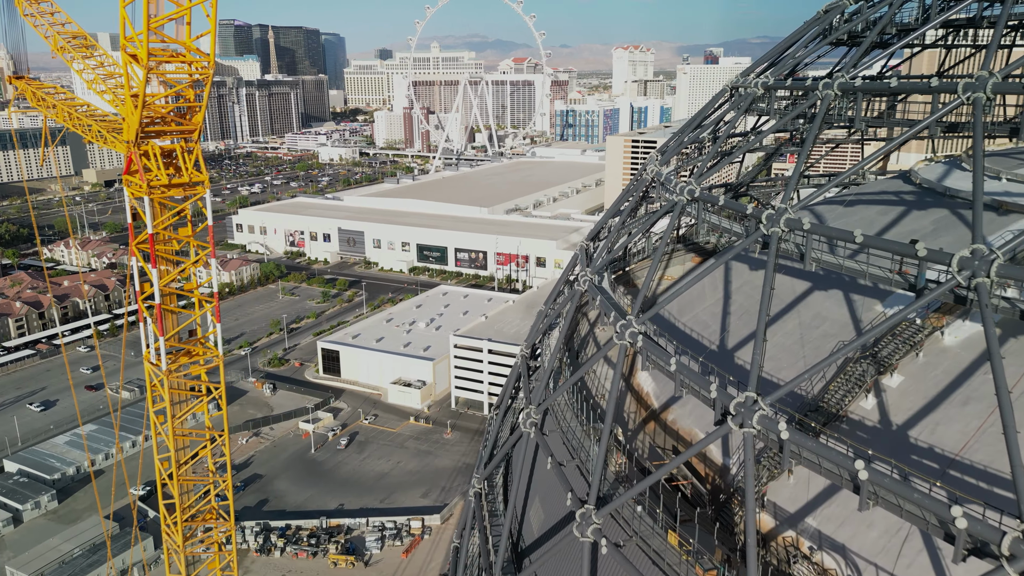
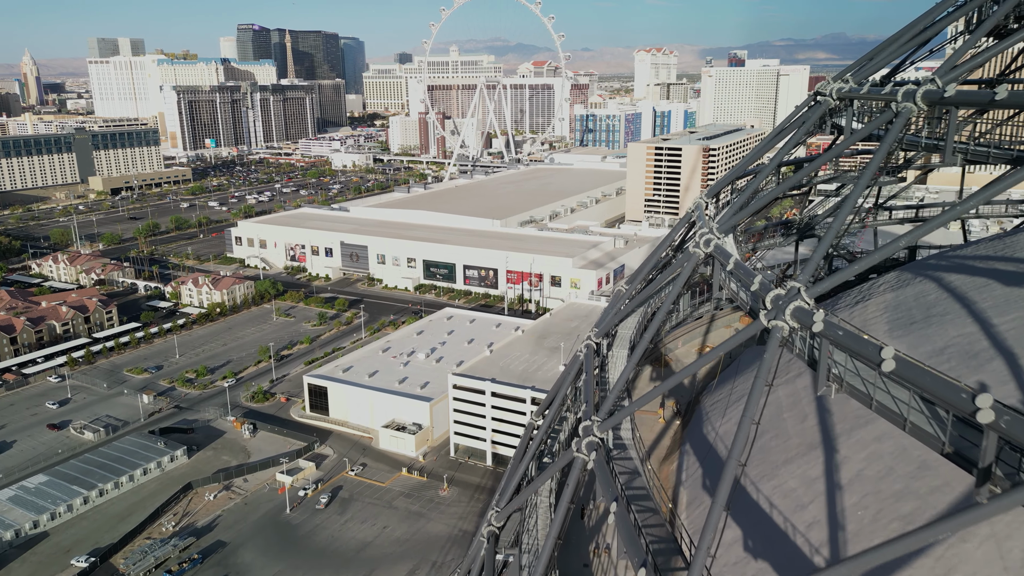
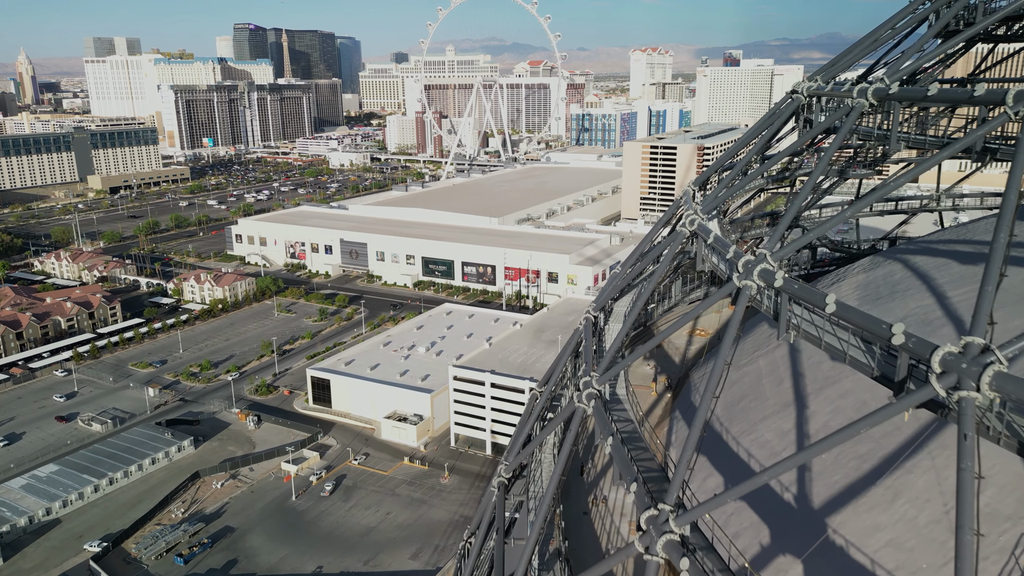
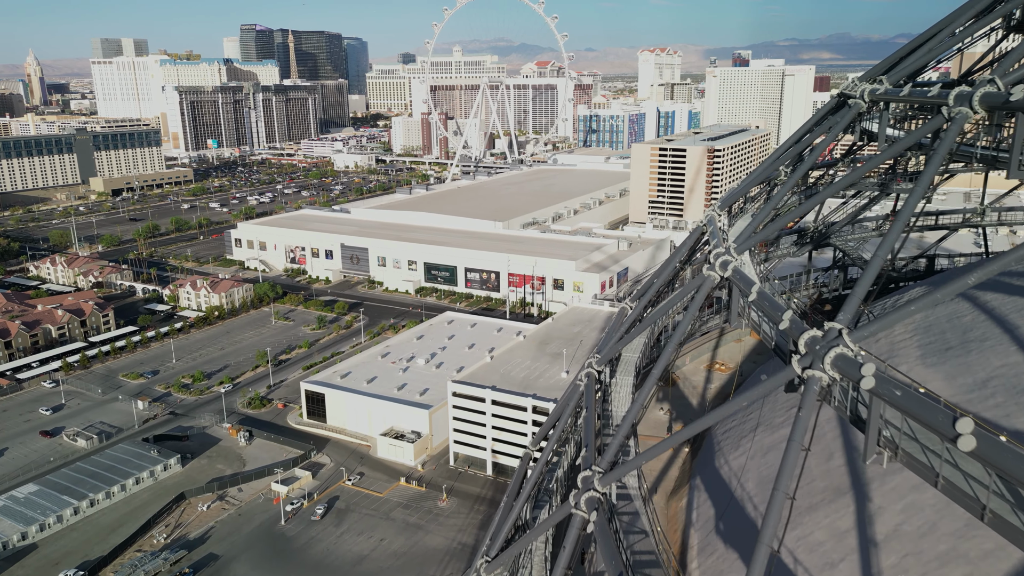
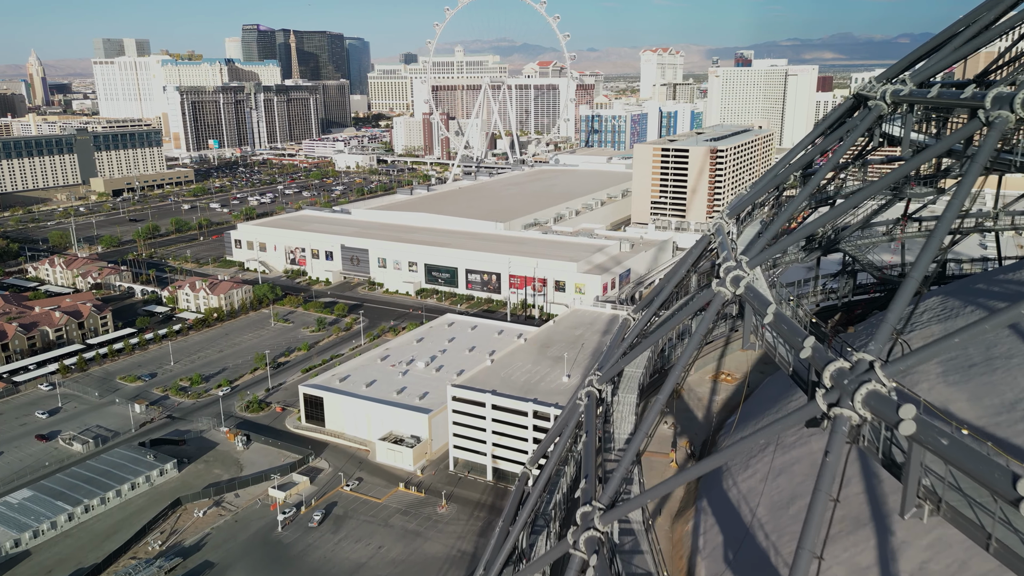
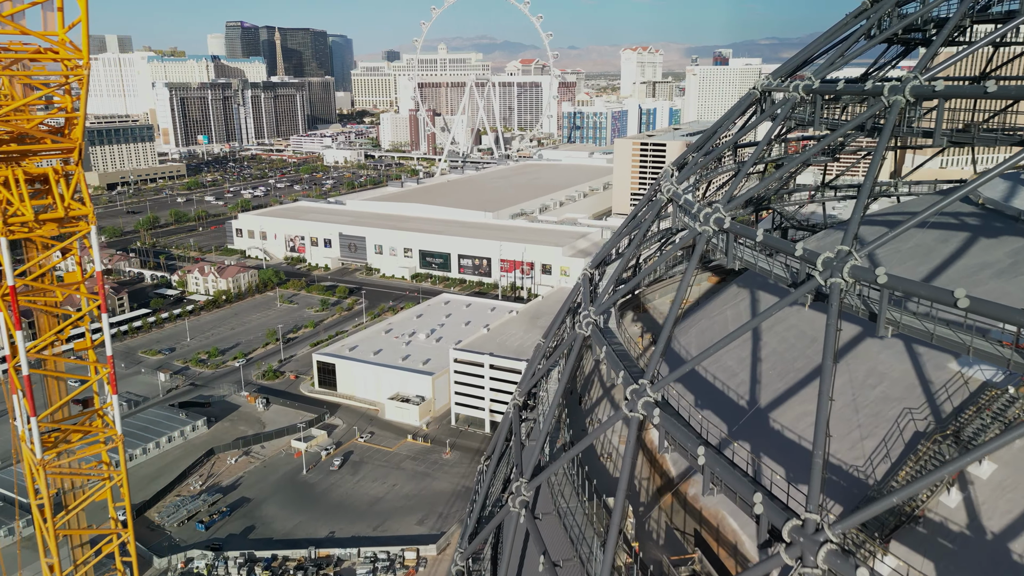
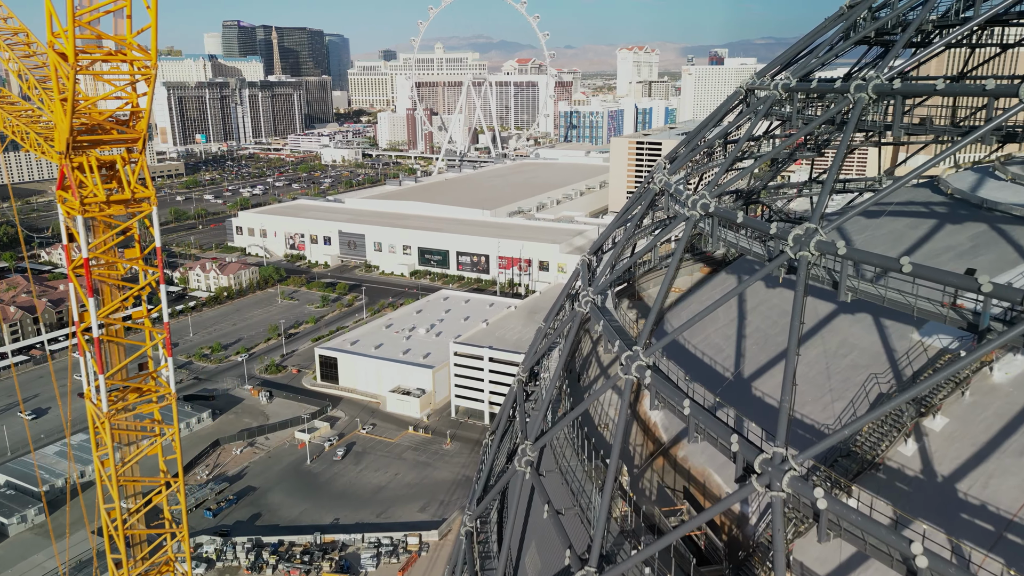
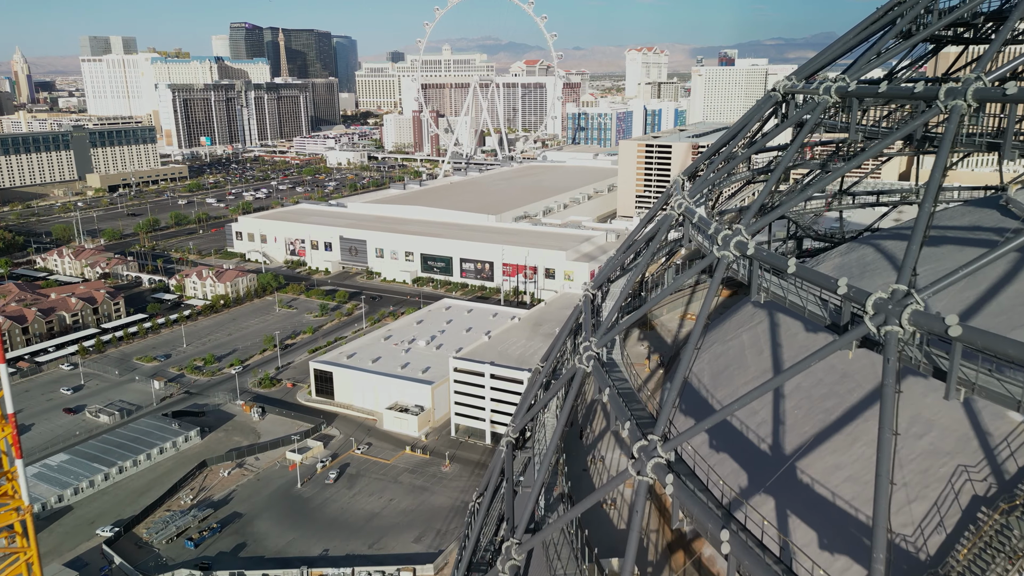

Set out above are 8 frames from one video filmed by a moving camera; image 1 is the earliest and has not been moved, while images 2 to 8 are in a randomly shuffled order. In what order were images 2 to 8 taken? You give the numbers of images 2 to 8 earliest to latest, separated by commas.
7, 6, 8, 3, 2, 4, 5
